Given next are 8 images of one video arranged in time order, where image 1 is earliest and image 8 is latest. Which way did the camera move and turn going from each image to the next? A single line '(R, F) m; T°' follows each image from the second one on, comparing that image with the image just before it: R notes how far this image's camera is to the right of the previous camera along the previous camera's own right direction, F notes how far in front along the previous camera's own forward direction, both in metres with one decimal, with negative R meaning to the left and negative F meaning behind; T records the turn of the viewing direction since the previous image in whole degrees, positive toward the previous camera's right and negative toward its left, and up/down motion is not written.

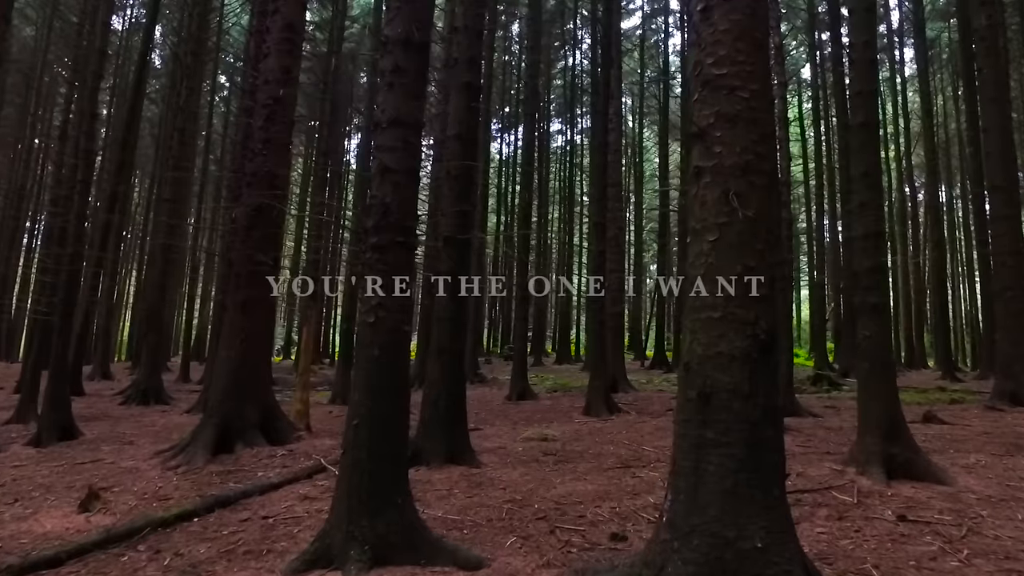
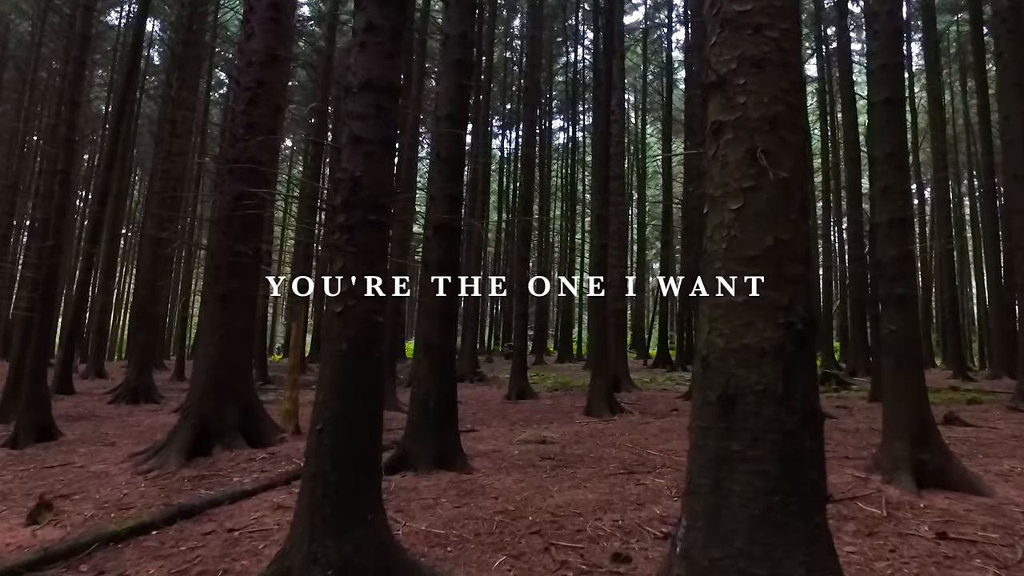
(+0.1, +0.4) m; 0°
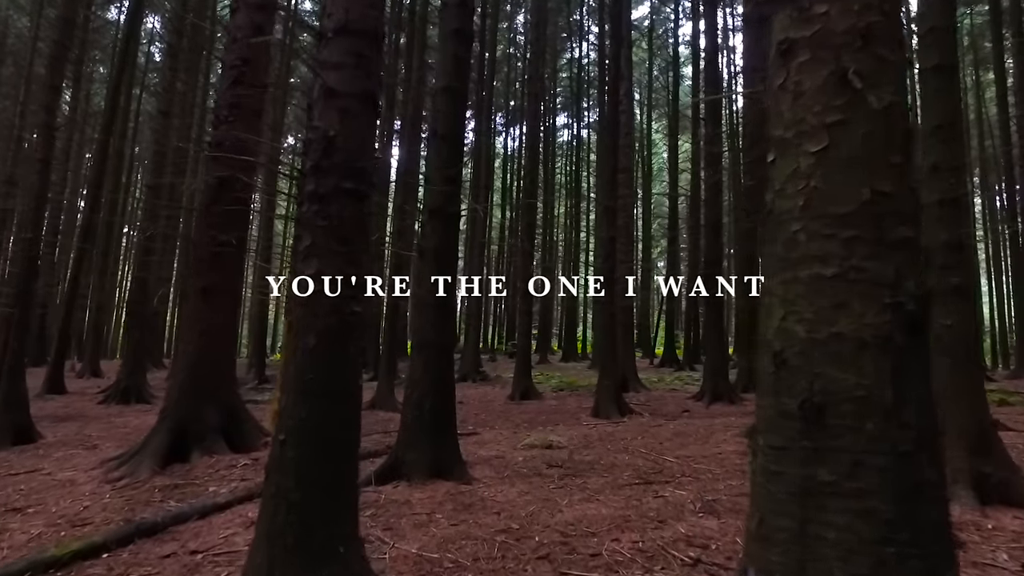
(0.0, +0.5) m; 0°
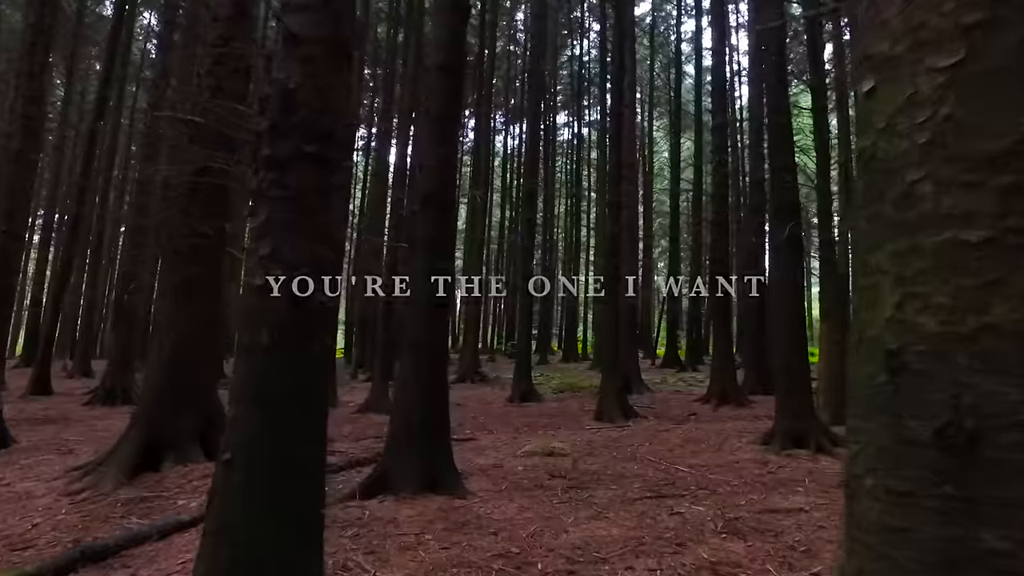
(0.0, +0.4) m; 0°
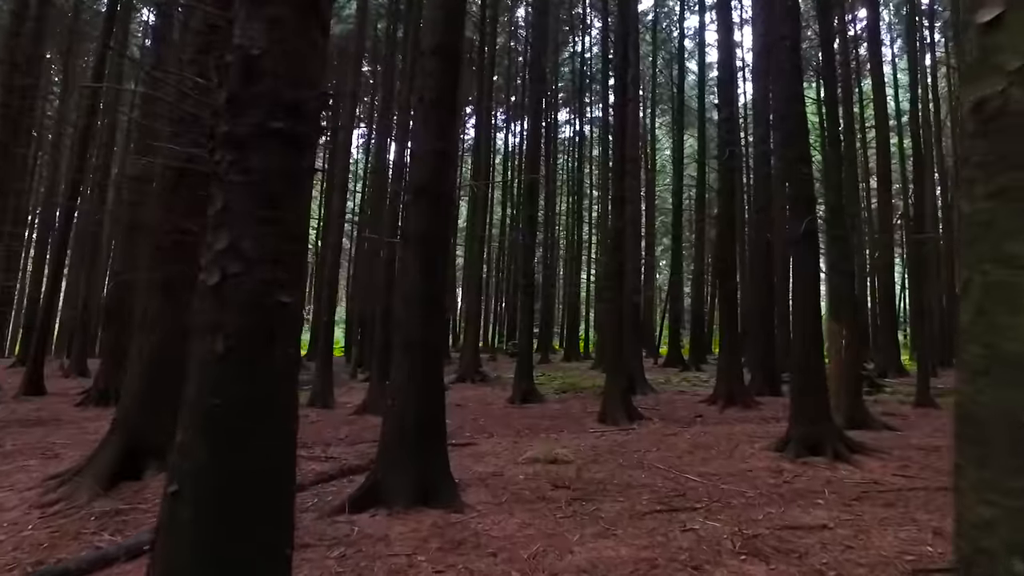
(0.0, +0.3) m; 0°
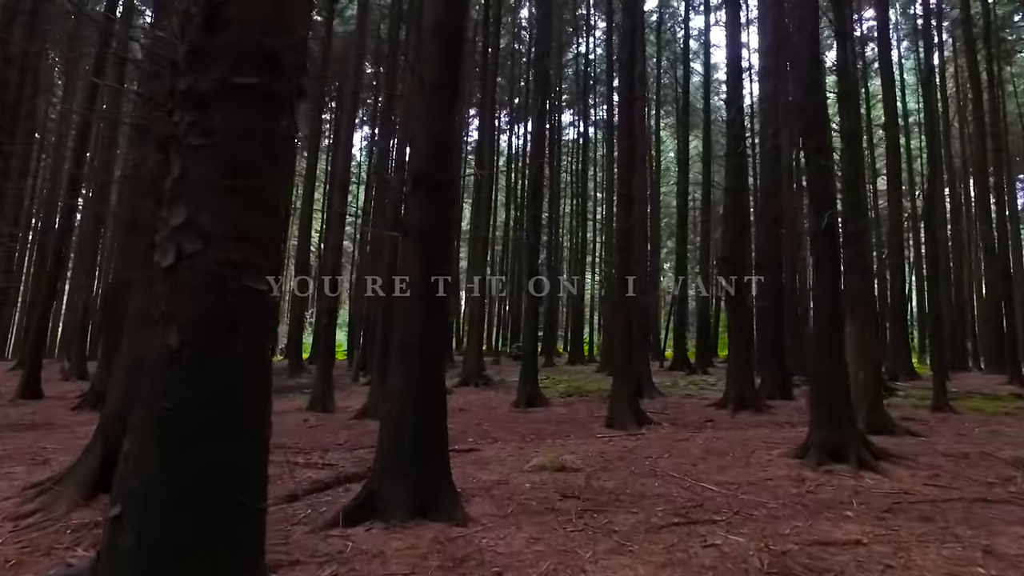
(0.0, +0.3) m; 0°
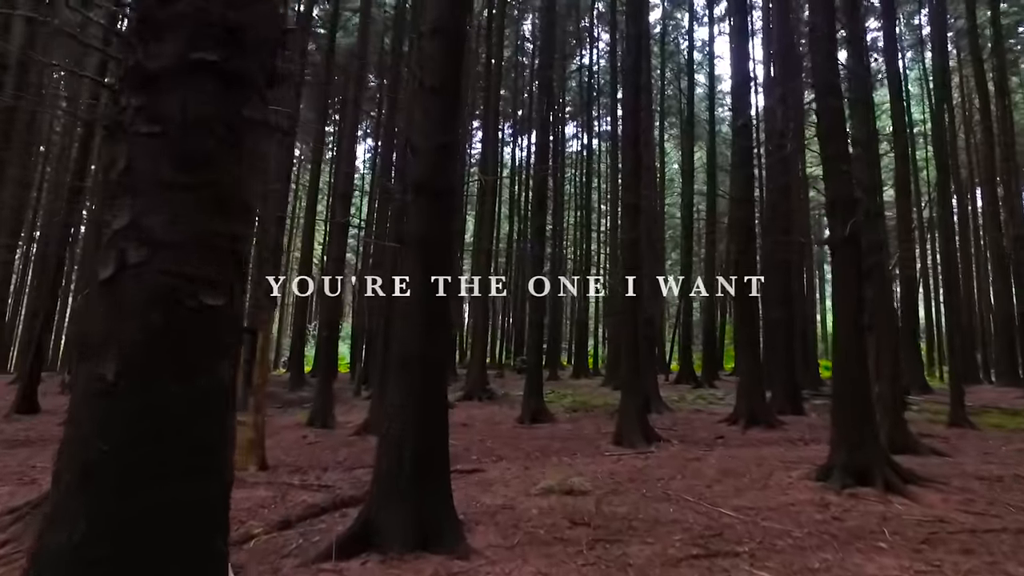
(0.0, +0.2) m; 0°
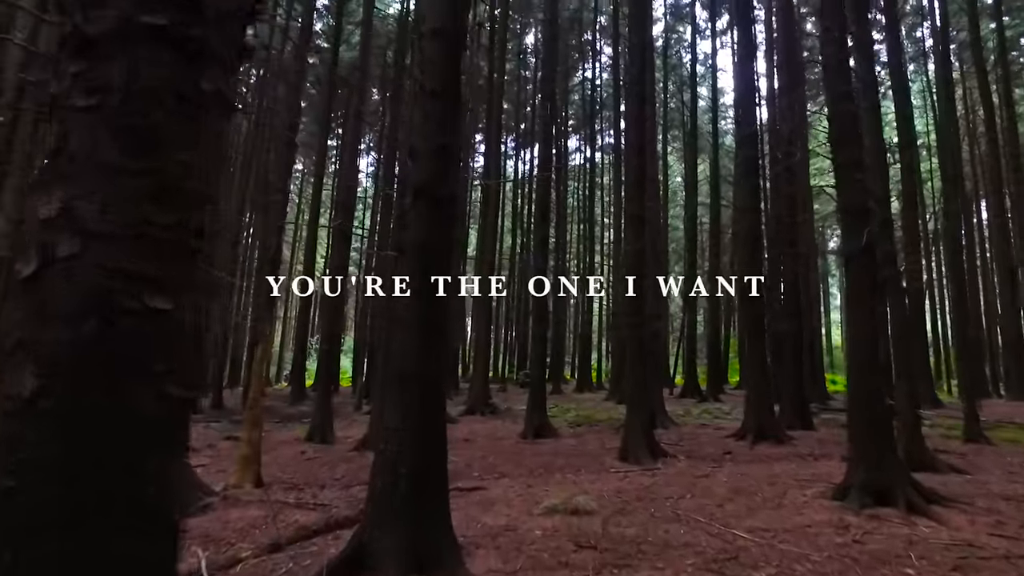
(0.0, +0.2) m; 0°
